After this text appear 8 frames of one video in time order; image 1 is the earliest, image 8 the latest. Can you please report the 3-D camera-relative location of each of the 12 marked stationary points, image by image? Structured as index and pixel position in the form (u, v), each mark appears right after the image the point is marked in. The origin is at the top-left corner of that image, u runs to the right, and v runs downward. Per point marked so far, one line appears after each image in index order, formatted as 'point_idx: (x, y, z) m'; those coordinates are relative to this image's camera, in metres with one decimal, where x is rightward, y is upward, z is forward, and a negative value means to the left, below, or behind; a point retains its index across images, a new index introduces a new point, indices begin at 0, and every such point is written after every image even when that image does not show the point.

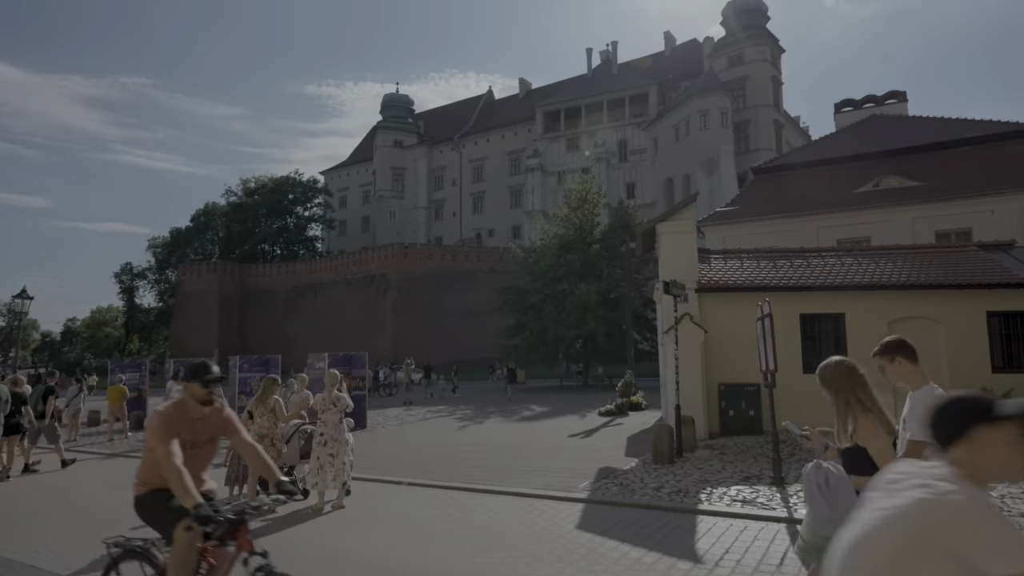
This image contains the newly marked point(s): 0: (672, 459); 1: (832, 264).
0: (+2.7, -2.9, +10.3) m
1: (+7.3, +0.6, +14.1) m
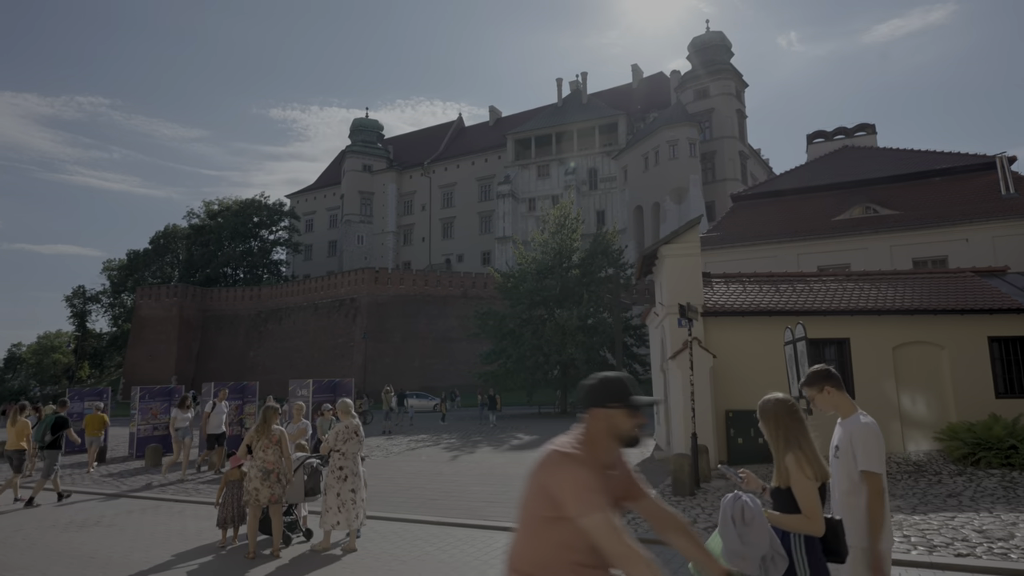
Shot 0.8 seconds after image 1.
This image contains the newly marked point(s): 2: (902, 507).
0: (+2.9, -3.3, +9.8) m
1: (+7.3, 0.0, +14.0) m
2: (+5.4, -3.0, +8.5) m
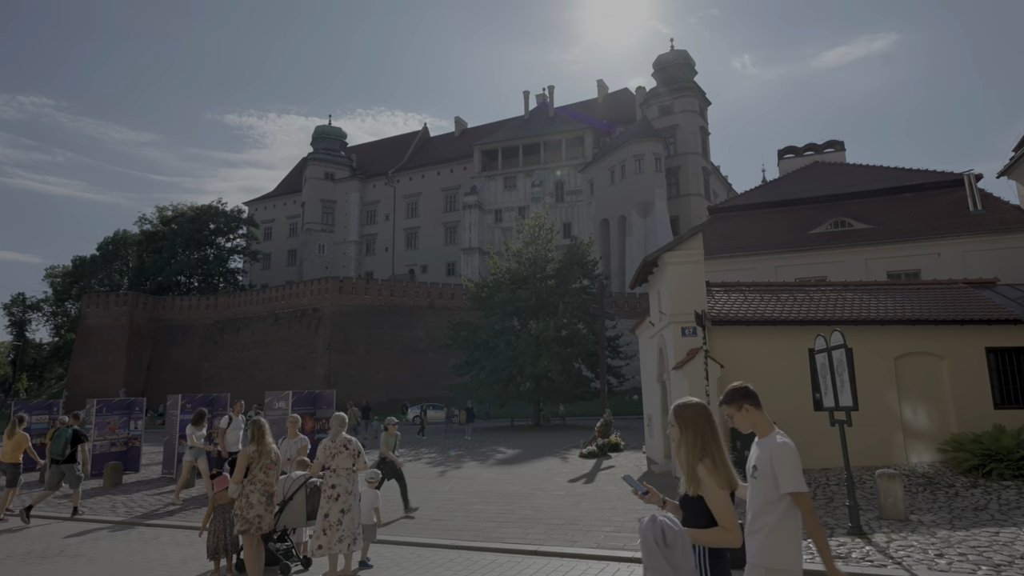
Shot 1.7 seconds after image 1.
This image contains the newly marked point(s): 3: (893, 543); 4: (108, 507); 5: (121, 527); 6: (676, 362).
0: (+3.1, -3.4, +9.4) m
1: (+7.3, -0.2, +13.9) m
2: (+5.7, -3.1, +8.2) m
3: (+4.5, -3.0, +7.2) m
4: (-8.1, -4.4, +12.3) m
5: (-6.6, -4.0, +10.3) m
6: (+3.4, -1.6, +12.9) m
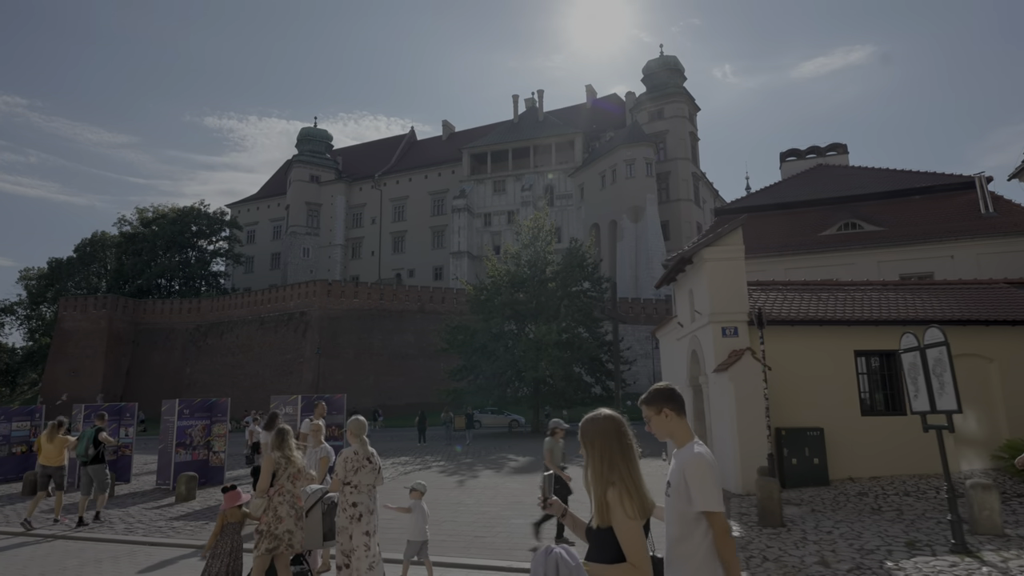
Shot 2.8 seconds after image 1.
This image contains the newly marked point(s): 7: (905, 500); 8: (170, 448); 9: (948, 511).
0: (+3.8, -3.3, +8.6) m
1: (+7.9, -0.2, +13.3) m
2: (+6.4, -3.0, +7.5) m
3: (+5.3, -2.9, +6.5) m
4: (-7.5, -4.3, +11.2) m
5: (-5.9, -3.9, +9.3) m
6: (+4.1, -1.5, +12.2) m
7: (+6.4, -3.4, +10.0) m
8: (-8.5, -4.0, +15.2) m
9: (+5.1, -2.6, +7.2) m
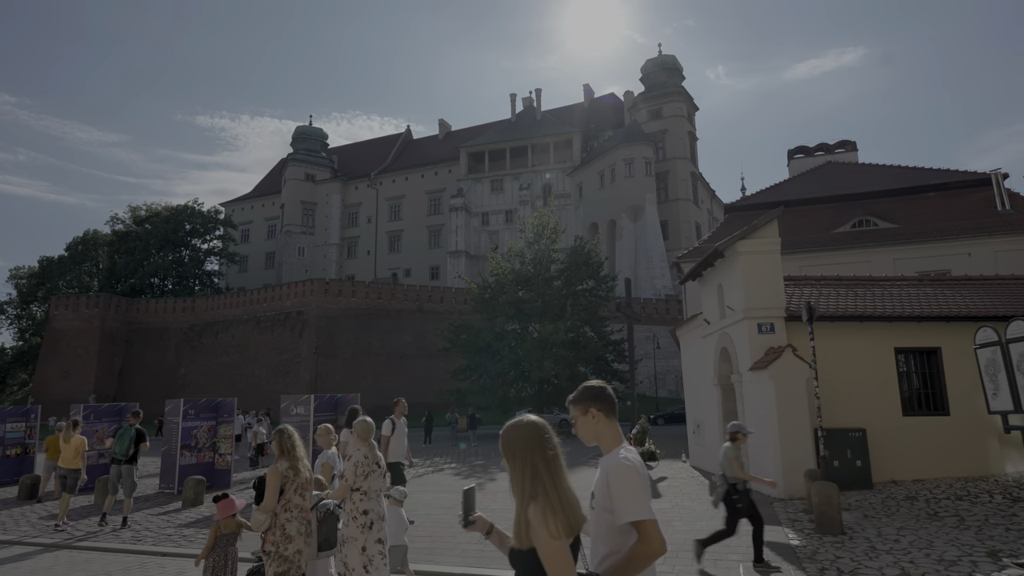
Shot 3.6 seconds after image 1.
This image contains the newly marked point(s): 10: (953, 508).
0: (+4.4, -3.2, +8.1) m
1: (+8.4, -0.1, +12.8) m
2: (+7.0, -2.9, +7.0) m
3: (+5.9, -2.8, +6.0) m
4: (-6.9, -4.2, +10.6) m
5: (-5.3, -3.8, +8.6) m
6: (+4.6, -1.4, +11.6) m
7: (+7.0, -3.3, +9.5) m
8: (-8.0, -3.8, +14.5) m
9: (+5.6, -2.5, +6.6) m
10: (+6.8, -3.4, +9.4) m
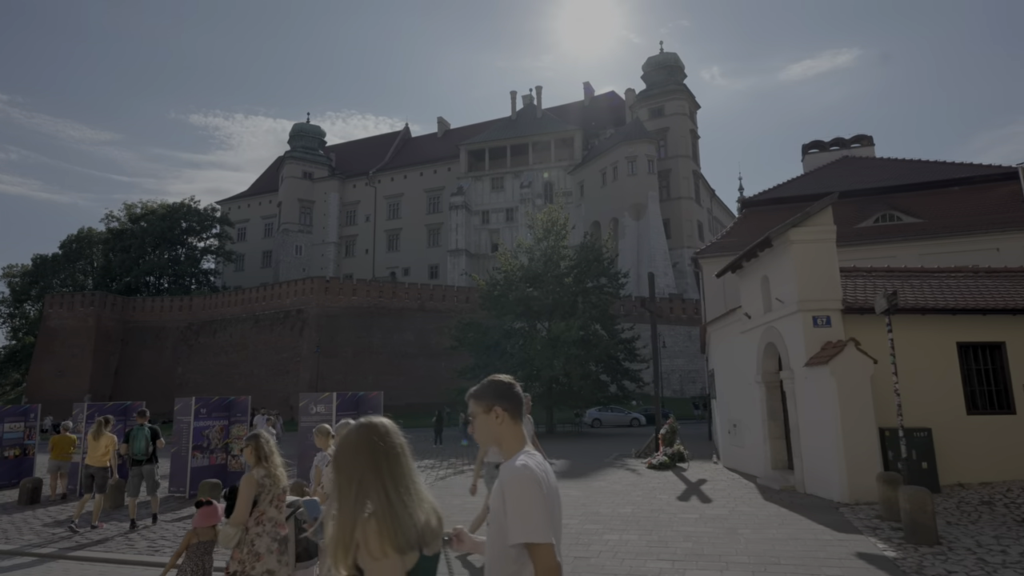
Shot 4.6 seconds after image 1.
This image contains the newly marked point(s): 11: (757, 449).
0: (+5.1, -3.0, +7.4) m
1: (+9.1, +0.1, +12.1) m
2: (+7.7, -2.8, +6.3) m
3: (+6.6, -2.7, +5.3) m
4: (-6.2, -4.0, +9.8) m
5: (-4.6, -3.6, +7.9) m
6: (+5.3, -1.3, +10.9) m
7: (+7.7, -3.2, +8.8) m
8: (-7.3, -3.6, +13.7) m
9: (+6.4, -2.3, +6.0) m
10: (+7.5, -3.2, +8.7) m
11: (+5.4, -3.6, +13.5) m
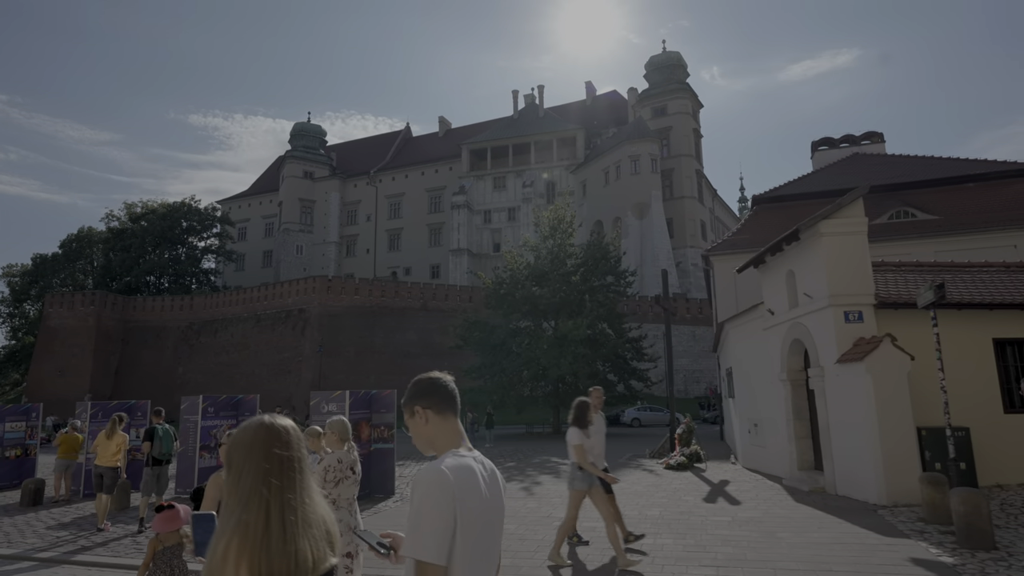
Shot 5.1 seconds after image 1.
0: (+5.5, -2.9, +7.0) m
1: (+9.5, +0.2, +11.7) m
2: (+8.1, -2.7, +6.0) m
3: (+7.0, -2.5, +5.0) m
4: (-5.8, -3.9, +9.4) m
5: (-4.2, -3.5, +7.5) m
6: (+5.7, -1.2, +10.5) m
7: (+8.1, -3.1, +8.4) m
8: (-7.0, -3.5, +13.3) m
9: (+6.8, -2.2, +5.6) m
10: (+7.9, -3.1, +8.4) m
11: (+5.7, -3.5, +13.1) m
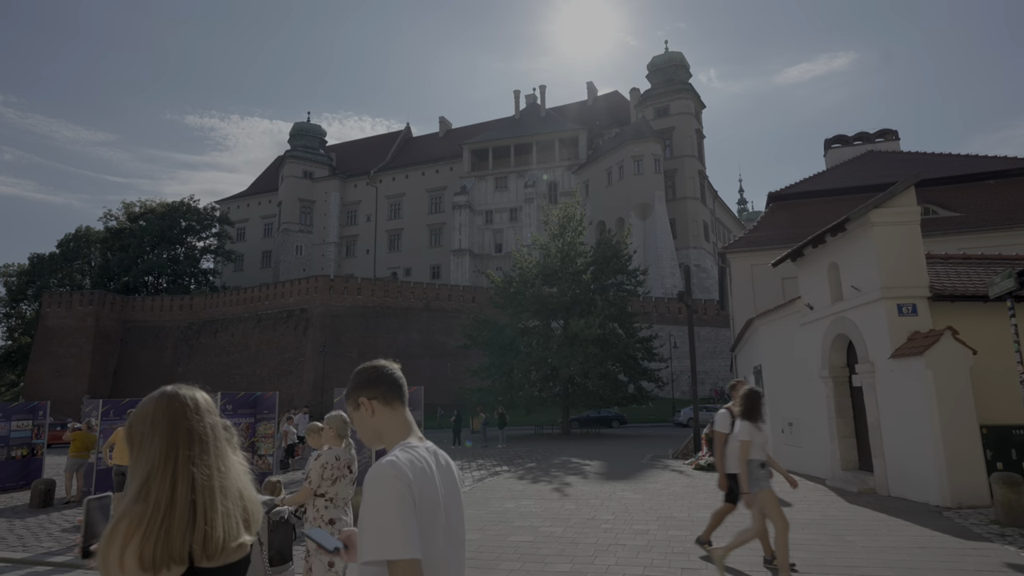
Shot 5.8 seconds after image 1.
0: (+6.2, -2.8, +6.6) m
1: (+10.1, +0.3, +11.3) m
2: (+8.8, -2.5, +5.5) m
3: (+7.7, -2.4, +4.5) m
4: (-5.2, -3.7, +8.8) m
5: (-3.5, -3.3, +7.0) m
6: (+6.3, -1.0, +10.1) m
7: (+8.7, -2.9, +8.0) m
8: (-6.3, -3.4, +12.8) m
9: (+7.5, -2.0, +5.1) m
10: (+8.5, -3.0, +7.9) m
11: (+6.4, -3.3, +12.7) m
